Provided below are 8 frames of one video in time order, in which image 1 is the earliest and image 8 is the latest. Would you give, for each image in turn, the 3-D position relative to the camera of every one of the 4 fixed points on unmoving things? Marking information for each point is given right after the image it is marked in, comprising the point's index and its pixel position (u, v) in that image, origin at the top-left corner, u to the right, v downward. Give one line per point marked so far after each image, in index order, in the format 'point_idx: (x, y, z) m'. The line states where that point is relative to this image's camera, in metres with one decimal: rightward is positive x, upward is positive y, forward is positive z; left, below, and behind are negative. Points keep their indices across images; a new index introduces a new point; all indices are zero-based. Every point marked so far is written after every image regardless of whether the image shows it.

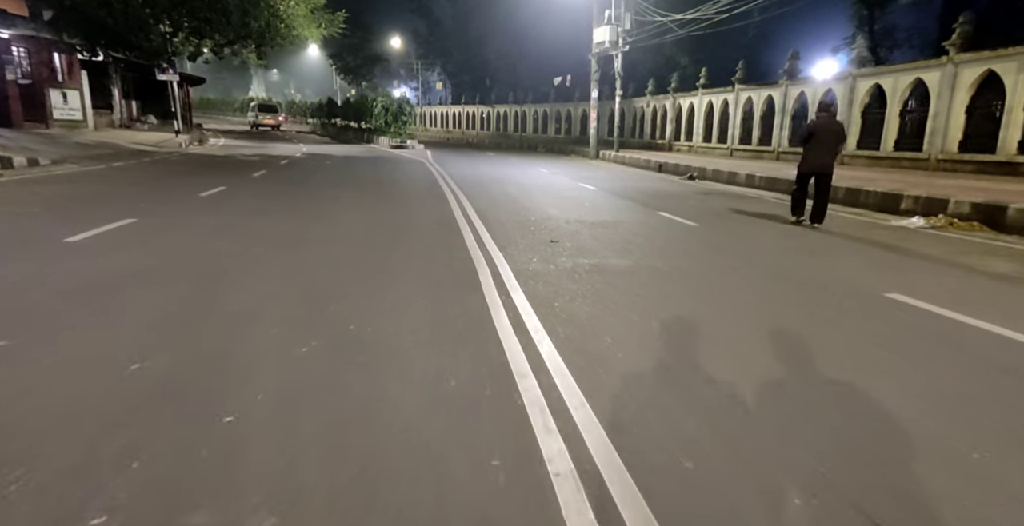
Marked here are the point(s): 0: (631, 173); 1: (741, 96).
0: (+3.9, +3.2, +18.9) m
1: (+8.2, +5.7, +18.9) m
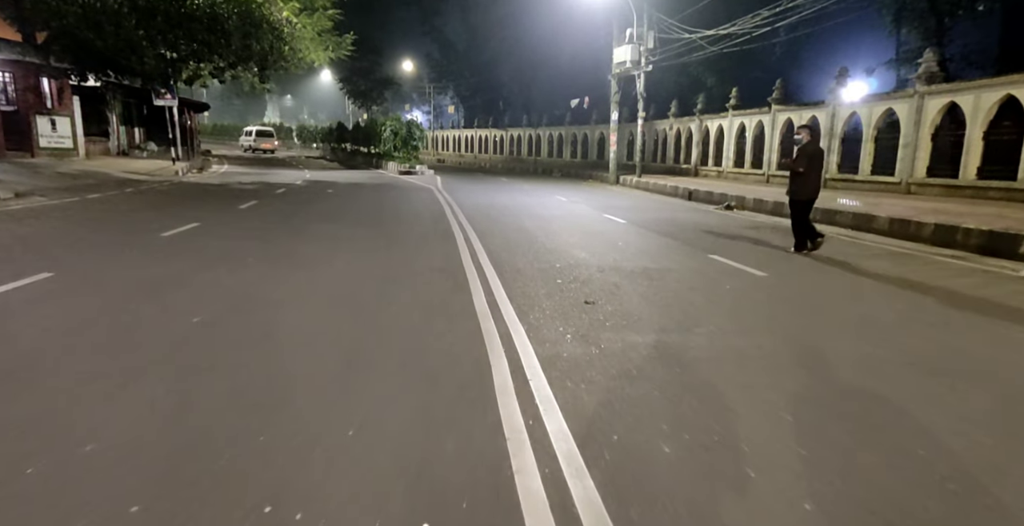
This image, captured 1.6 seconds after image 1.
0: (+4.5, +2.0, +17.3) m
1: (+8.7, +4.5, +17.3) m
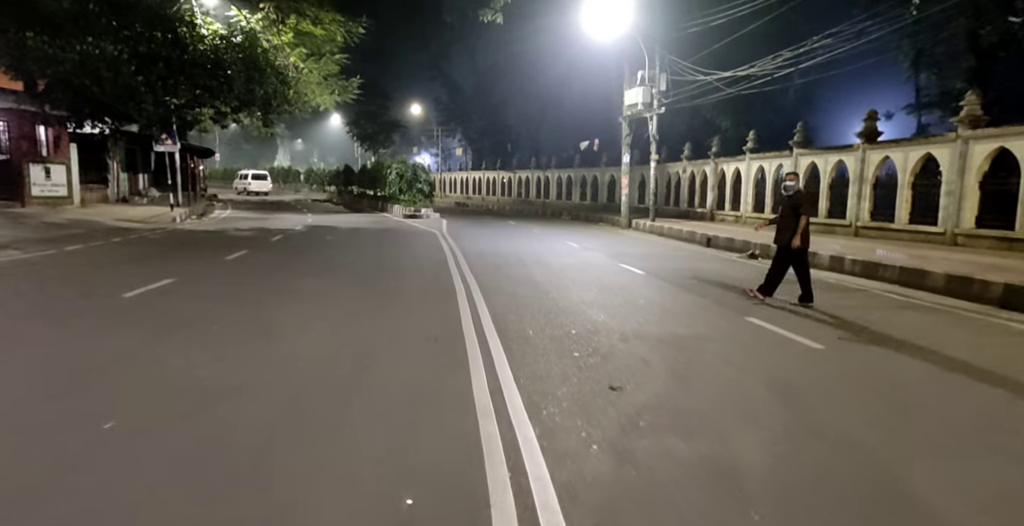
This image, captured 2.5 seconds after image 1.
0: (+4.7, +0.5, +16.4) m
1: (+9.0, +3.0, +16.5) m
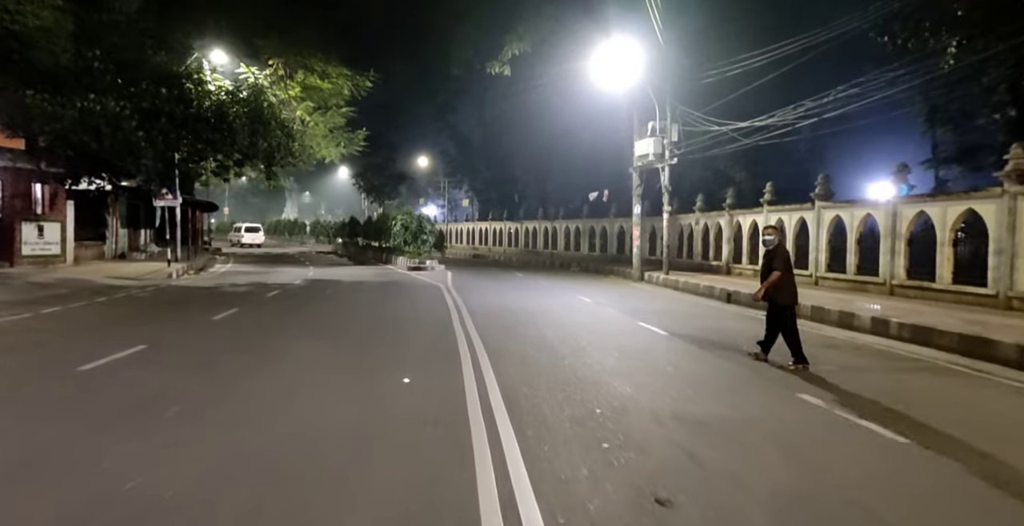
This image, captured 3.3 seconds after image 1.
0: (+5.0, -1.1, +15.4) m
1: (+9.2, +1.4, +15.7) m
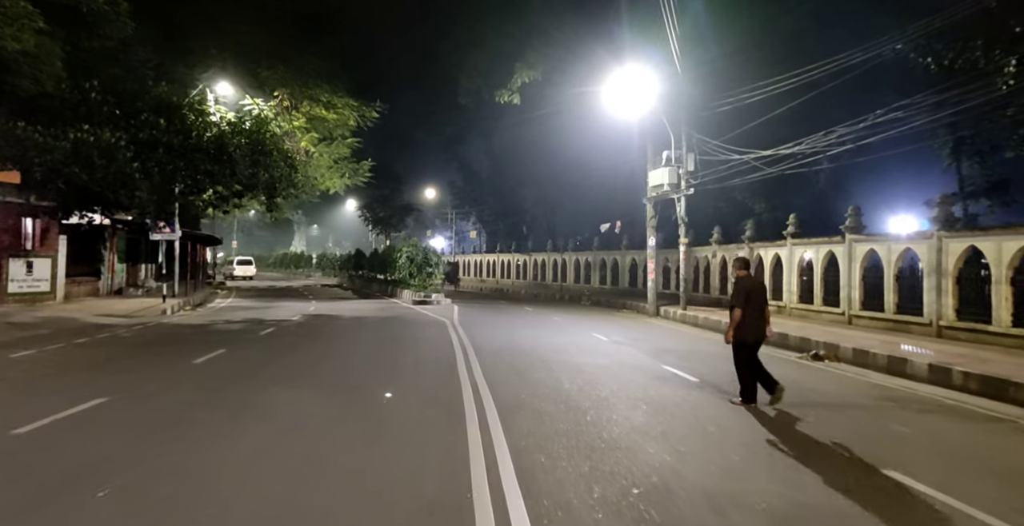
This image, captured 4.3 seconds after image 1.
0: (+5.2, -2.1, +14.3) m
1: (+9.5, +0.4, +14.7) m
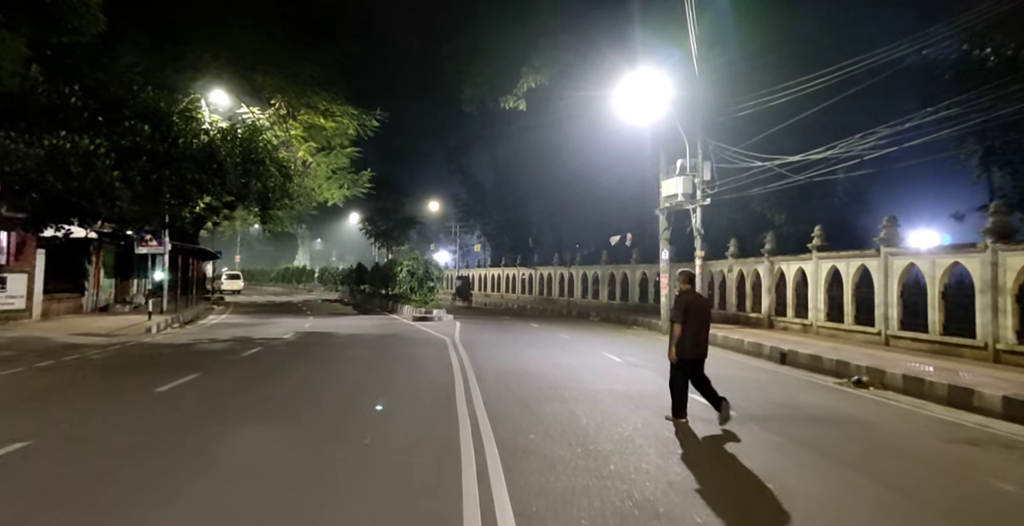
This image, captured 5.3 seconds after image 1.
0: (+5.4, -2.5, +13.0) m
1: (+9.6, 0.0, +13.5) m
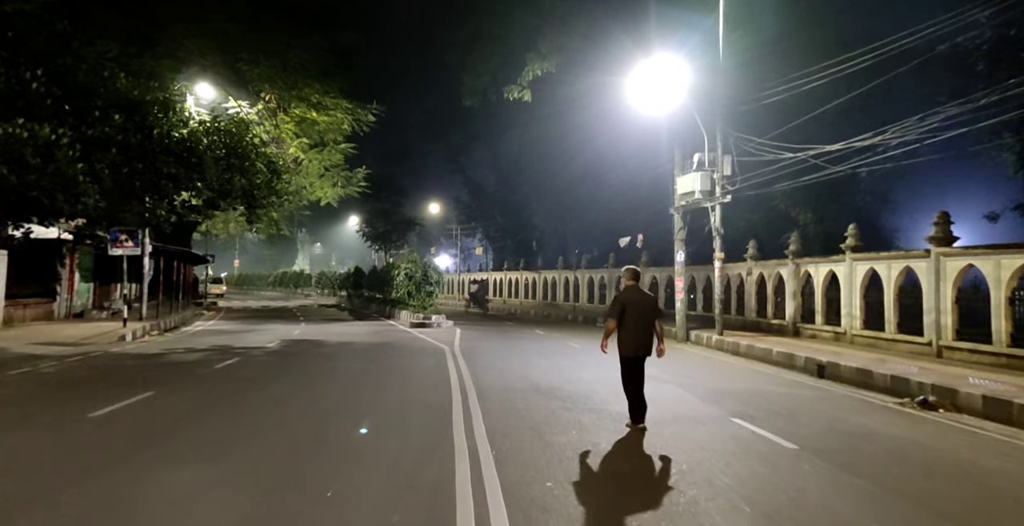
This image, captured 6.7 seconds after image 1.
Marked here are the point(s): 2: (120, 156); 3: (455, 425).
0: (+5.5, -2.5, +11.6) m
1: (+9.7, 0.0, +12.0) m
2: (-10.3, +2.8, +14.1) m
3: (-0.8, -2.4, +7.8) m
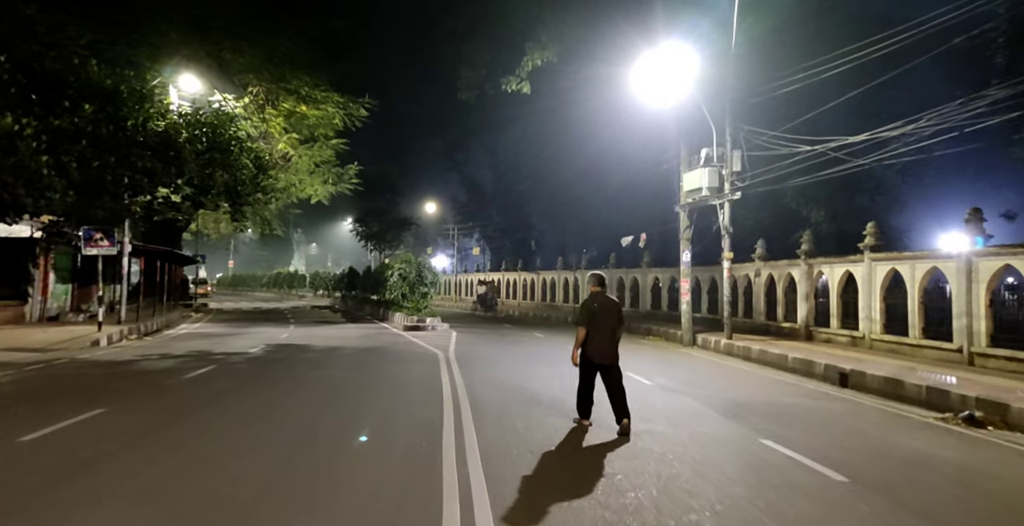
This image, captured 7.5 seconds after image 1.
0: (+5.5, -2.5, +10.7) m
1: (+9.7, 0.0, +11.2) m
2: (-10.3, +2.8, +13.2) m
3: (-0.8, -2.4, +6.9) m
